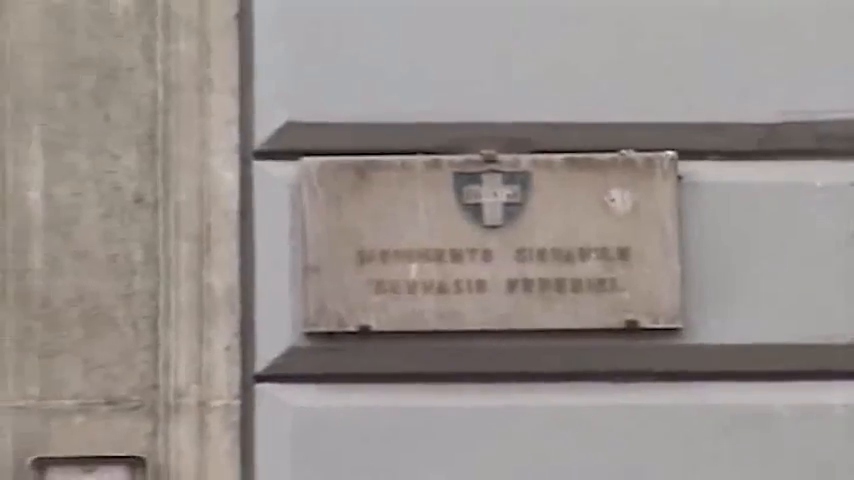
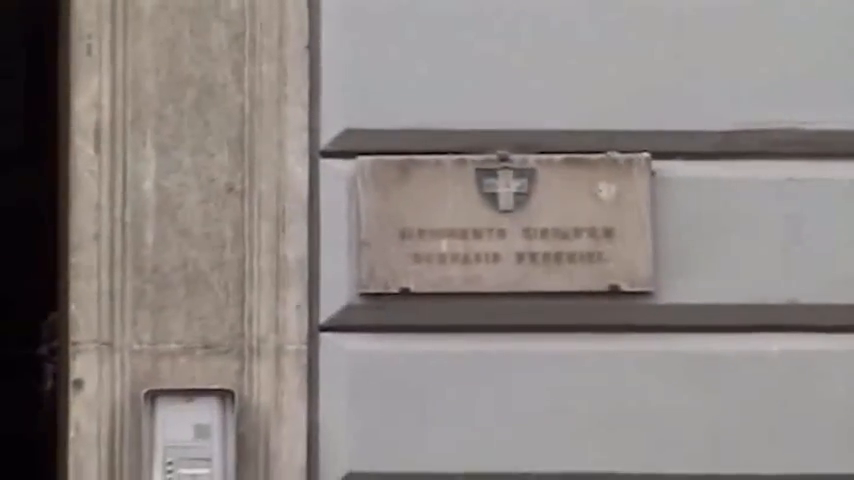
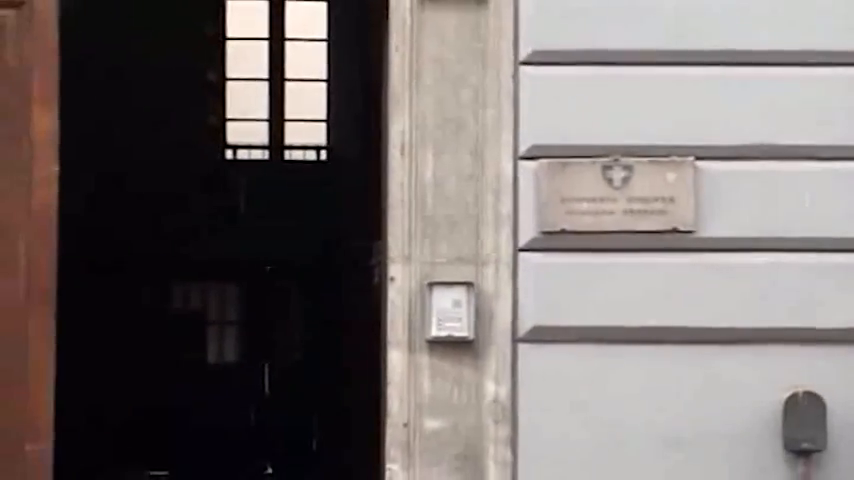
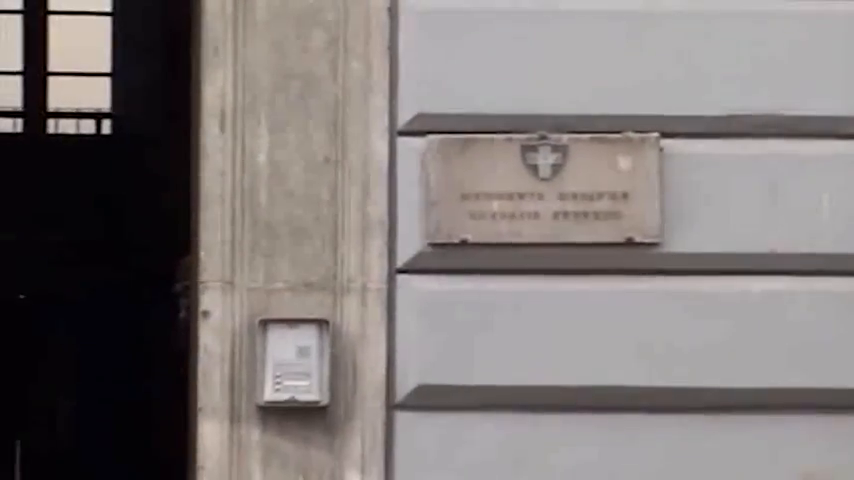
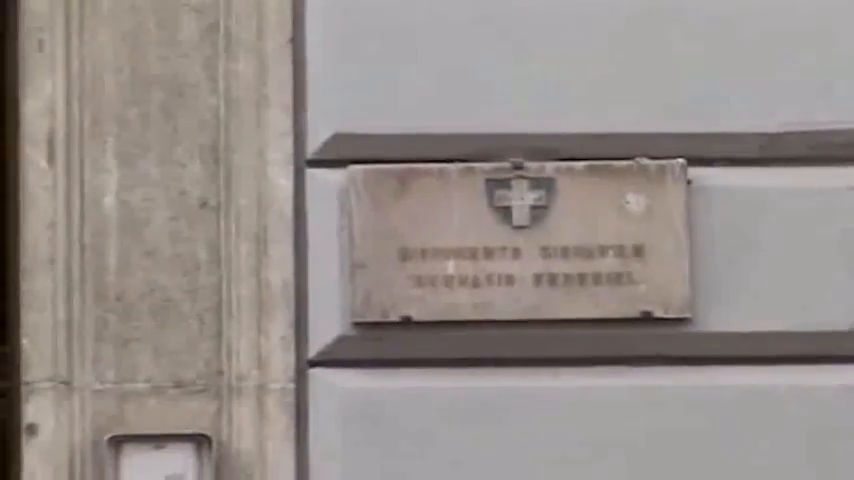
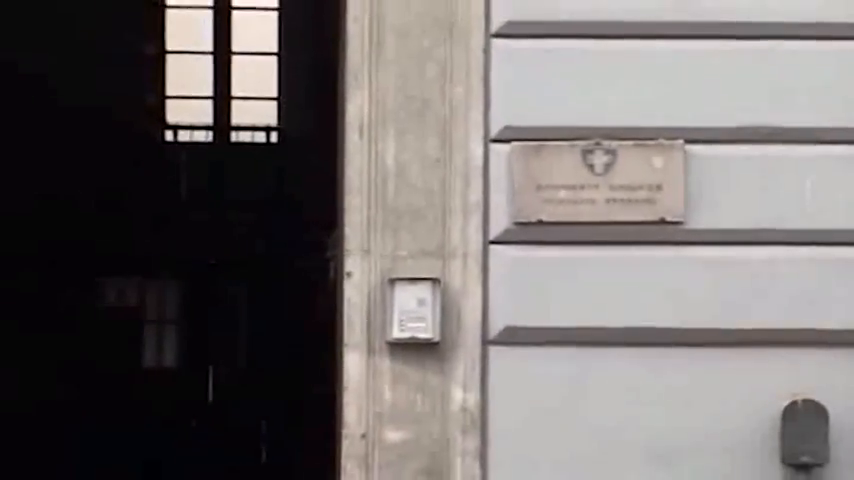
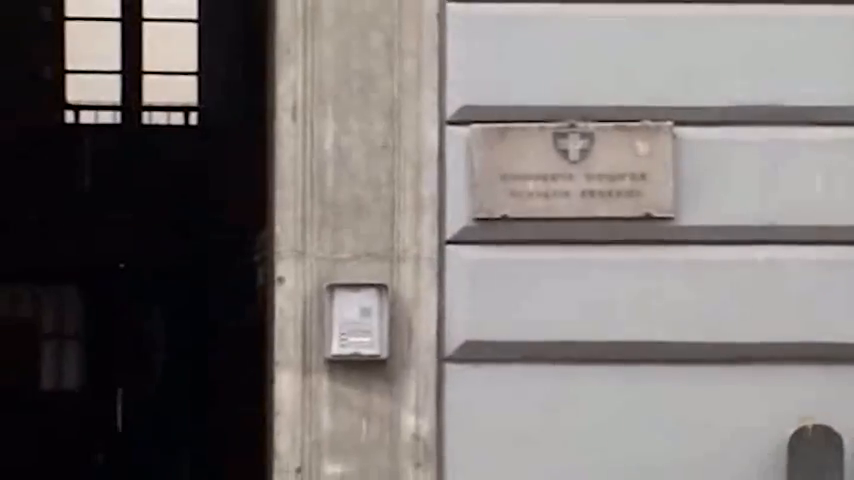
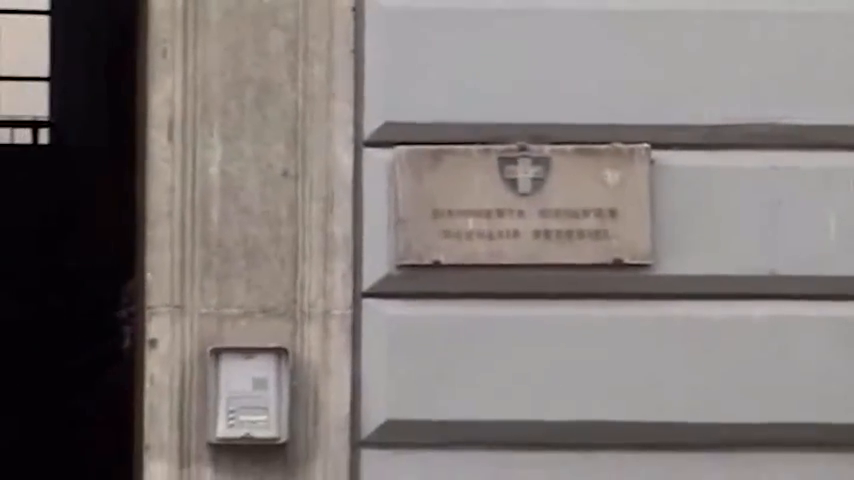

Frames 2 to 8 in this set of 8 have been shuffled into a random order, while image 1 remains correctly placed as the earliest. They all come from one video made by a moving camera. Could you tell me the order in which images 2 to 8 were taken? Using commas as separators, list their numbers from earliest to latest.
5, 2, 8, 4, 7, 6, 3
